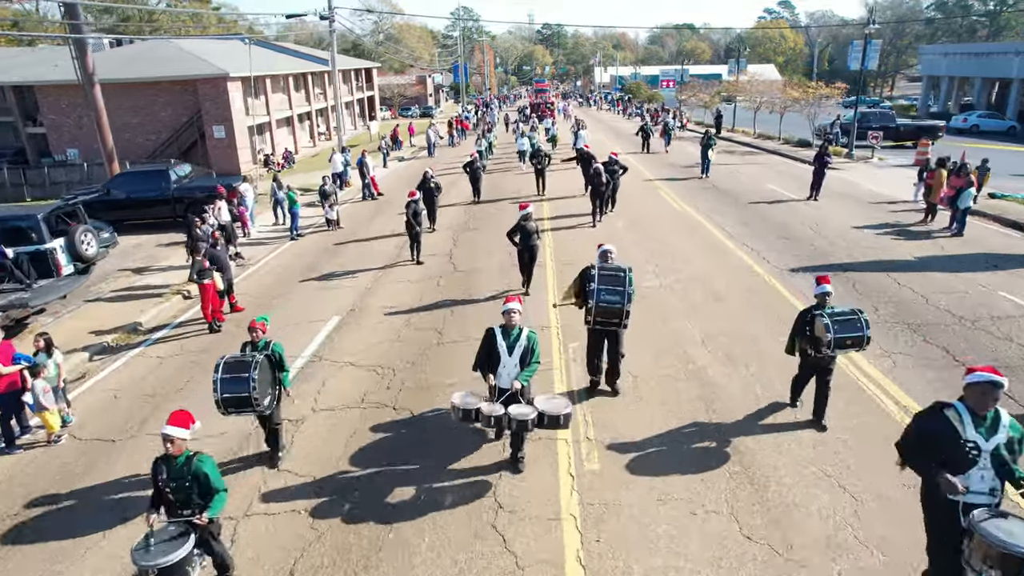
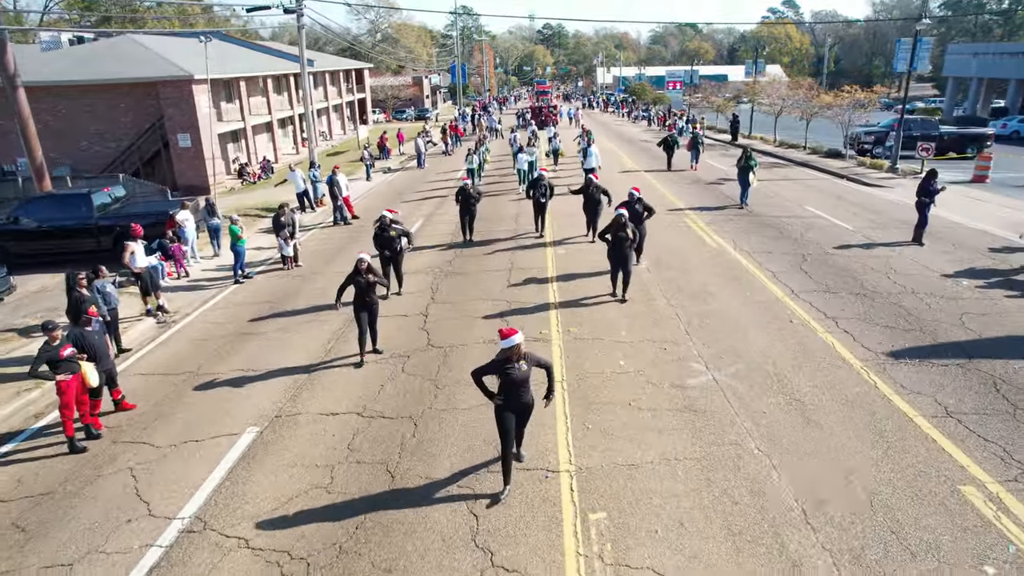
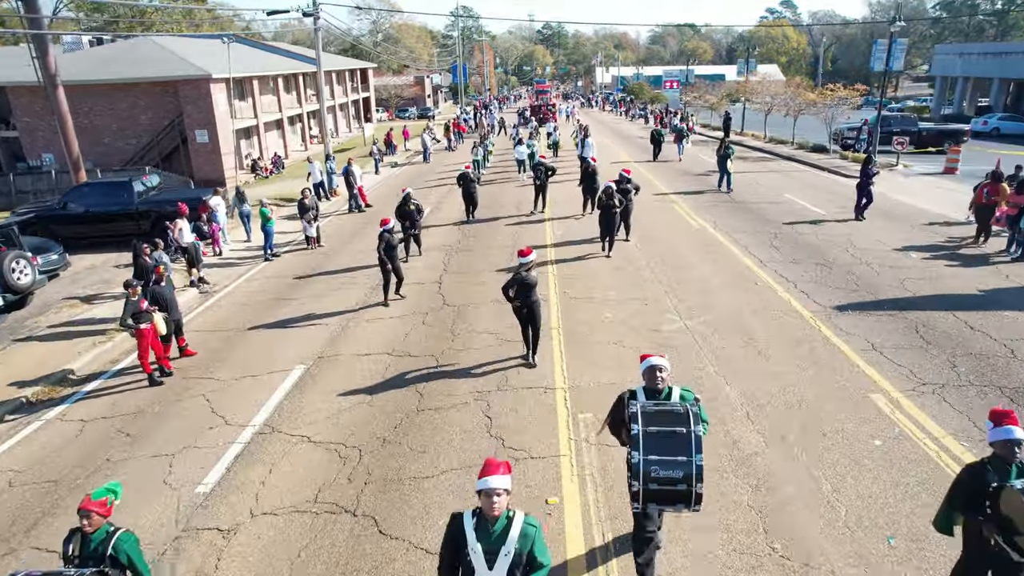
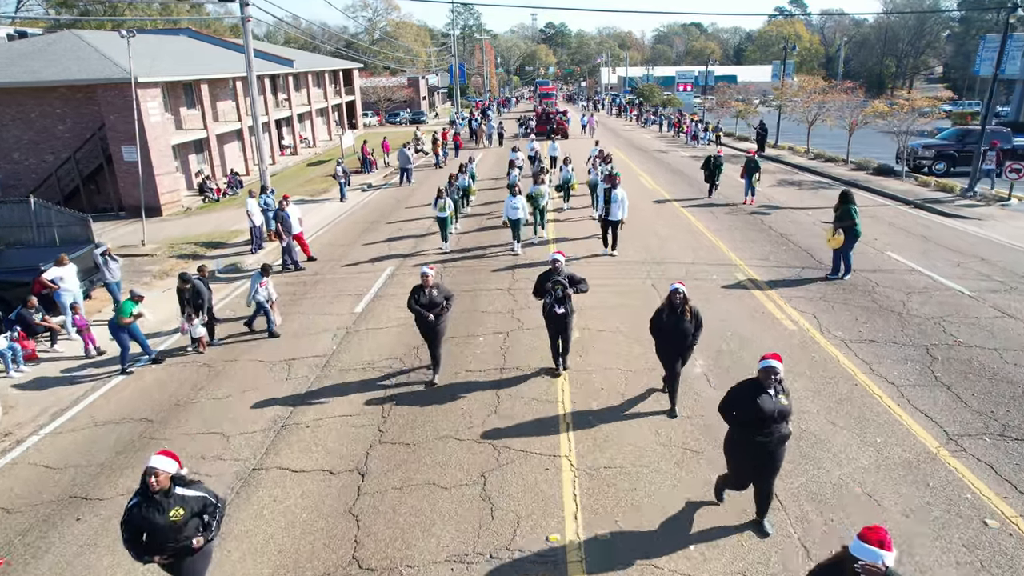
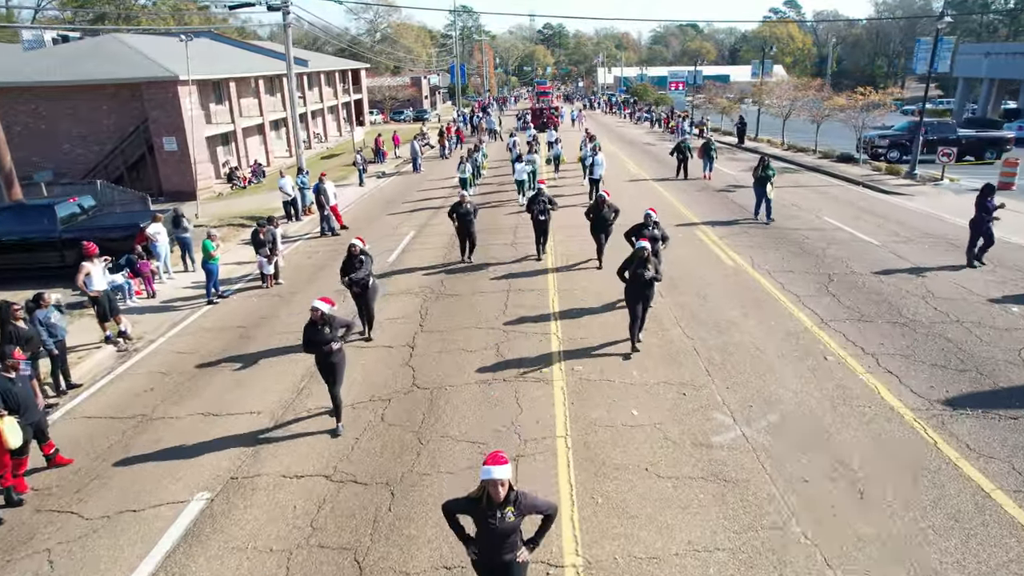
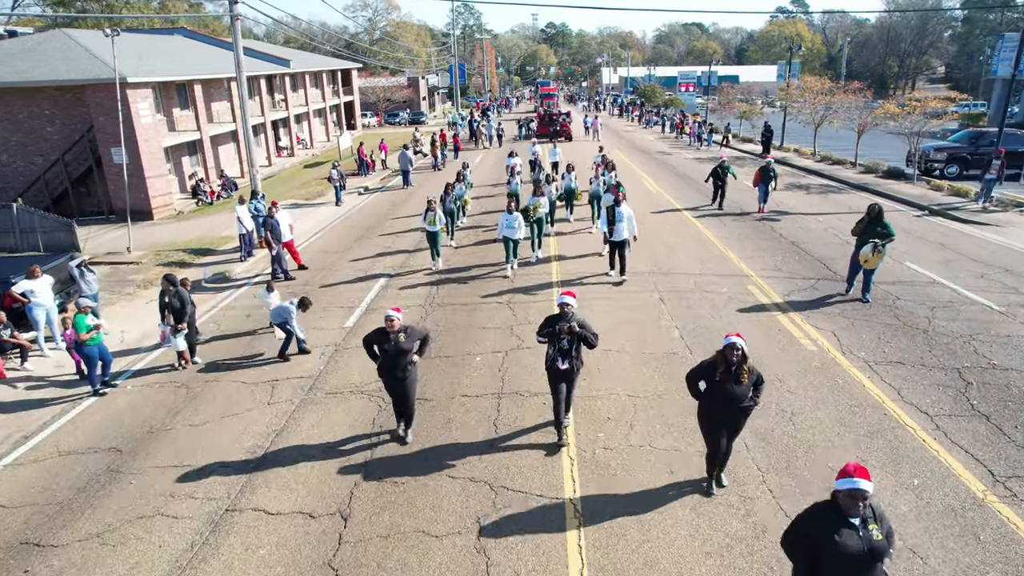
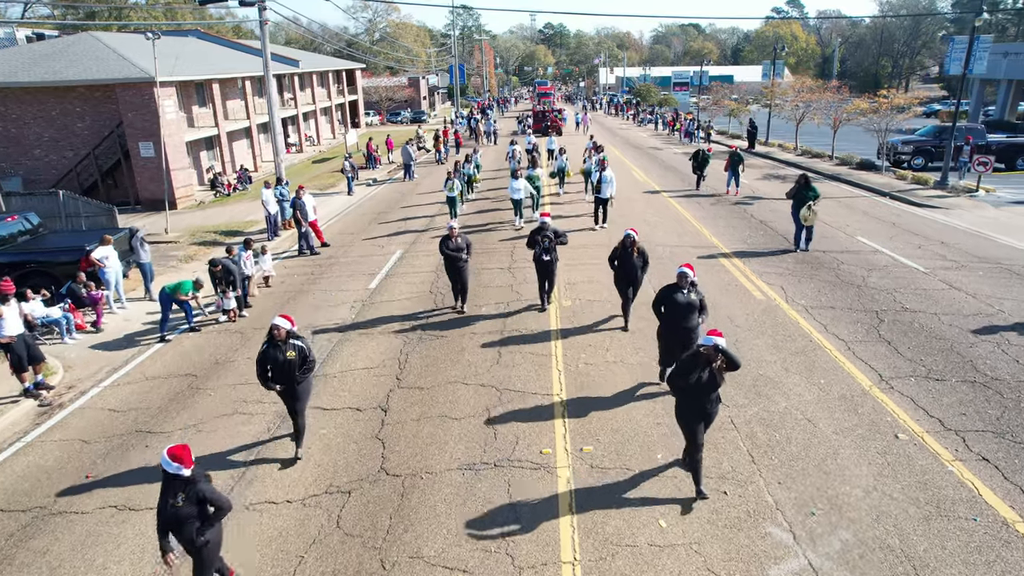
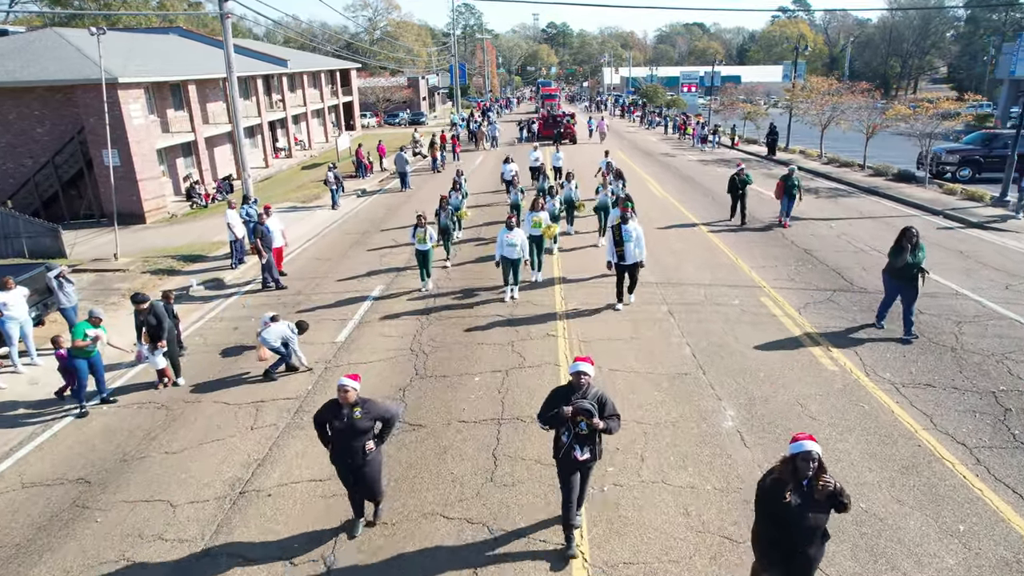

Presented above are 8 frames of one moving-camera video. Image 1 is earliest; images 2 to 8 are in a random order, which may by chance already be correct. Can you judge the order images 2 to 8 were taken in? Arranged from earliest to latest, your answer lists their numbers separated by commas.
3, 2, 5, 7, 4, 6, 8
